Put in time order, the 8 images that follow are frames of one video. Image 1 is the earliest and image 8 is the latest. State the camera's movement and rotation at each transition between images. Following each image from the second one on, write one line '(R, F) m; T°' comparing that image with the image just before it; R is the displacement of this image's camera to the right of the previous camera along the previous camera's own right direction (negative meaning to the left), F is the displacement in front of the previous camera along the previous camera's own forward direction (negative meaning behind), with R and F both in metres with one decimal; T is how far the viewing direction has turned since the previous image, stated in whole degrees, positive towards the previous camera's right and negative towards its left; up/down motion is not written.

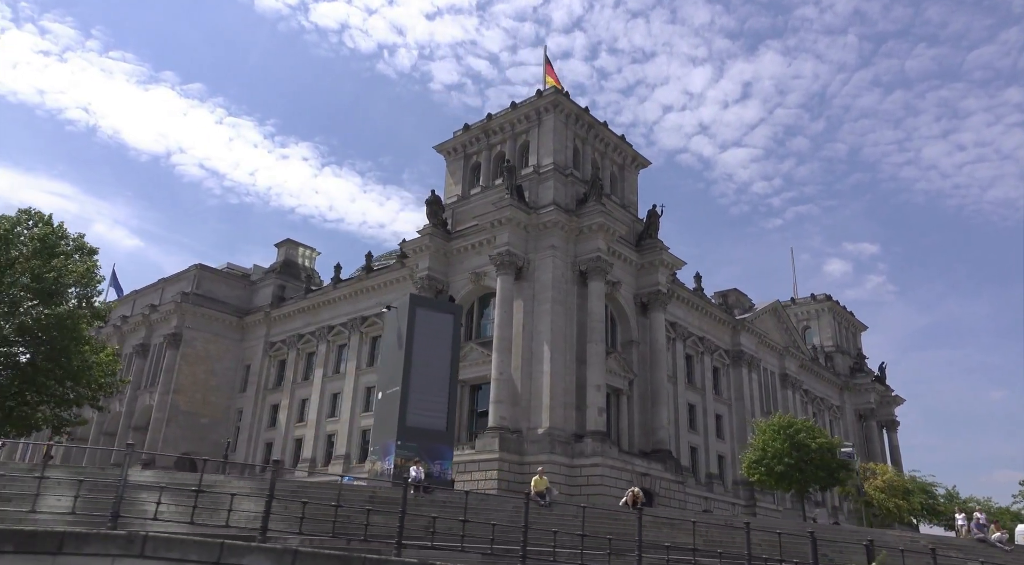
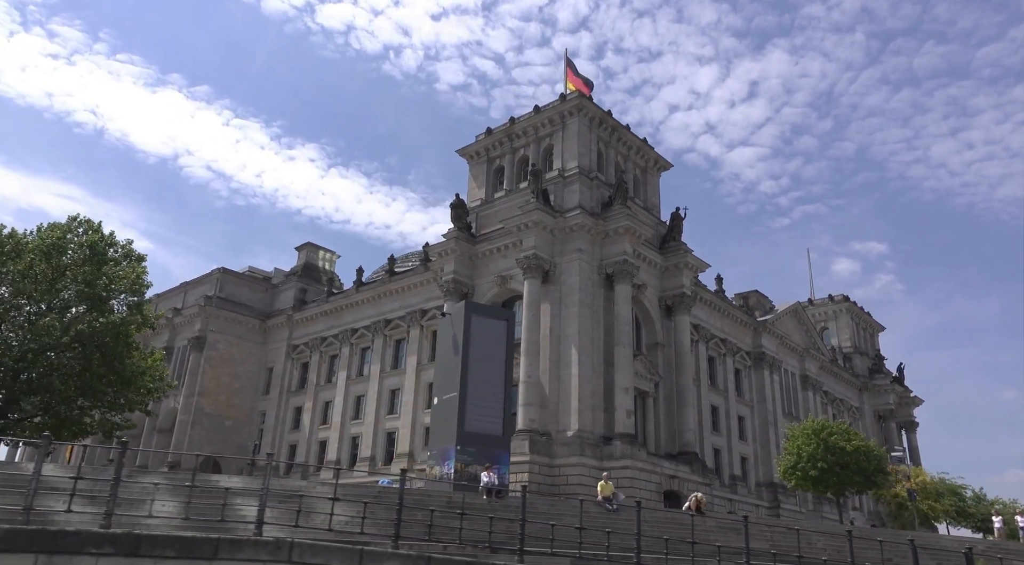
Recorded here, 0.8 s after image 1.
(-1.0, -0.3) m; -1°
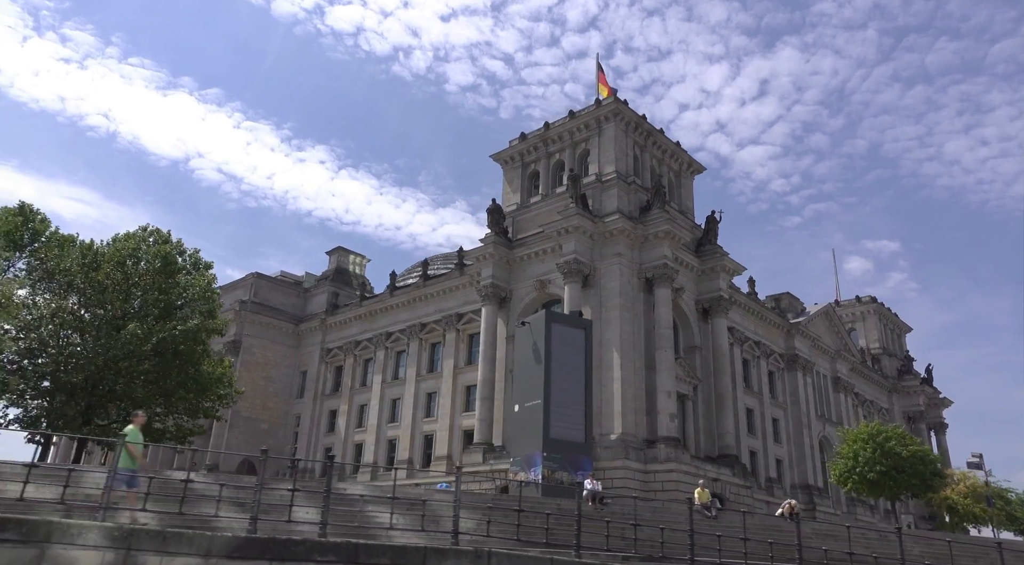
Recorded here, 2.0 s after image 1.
(-1.5, -0.4) m; -1°
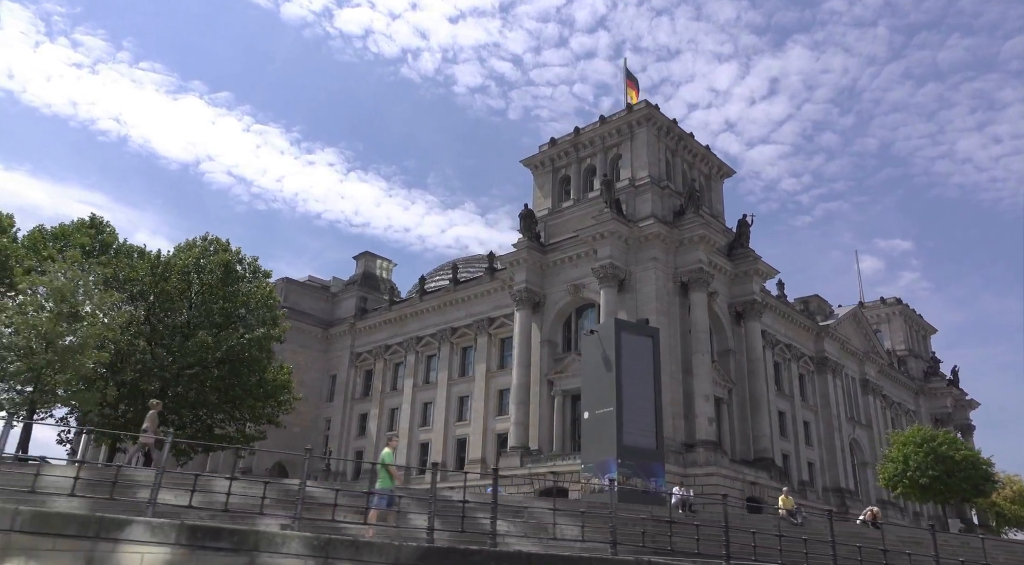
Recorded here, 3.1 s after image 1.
(-1.3, -0.4) m; -1°
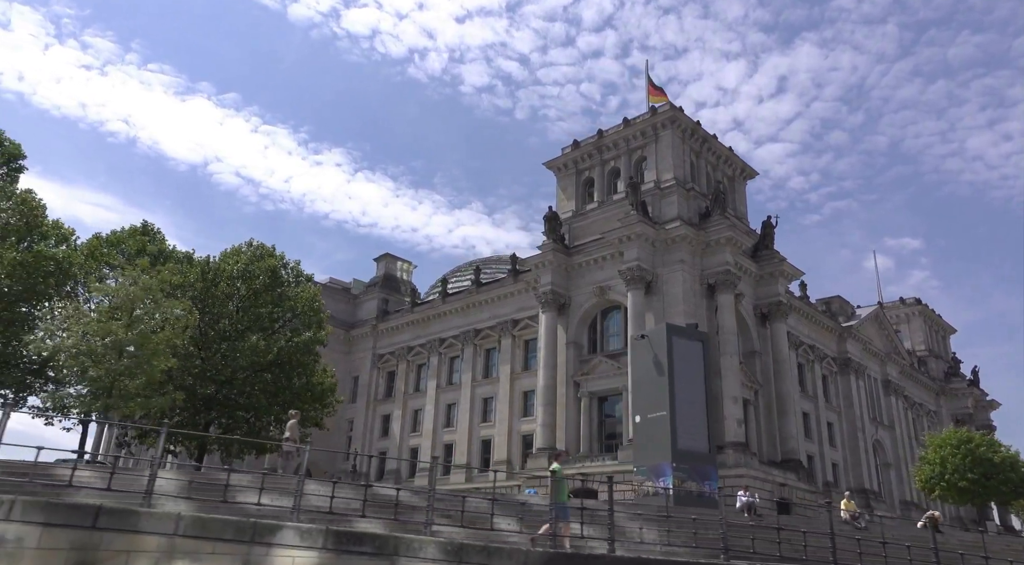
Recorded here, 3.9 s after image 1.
(-1.0, -0.3) m; -1°
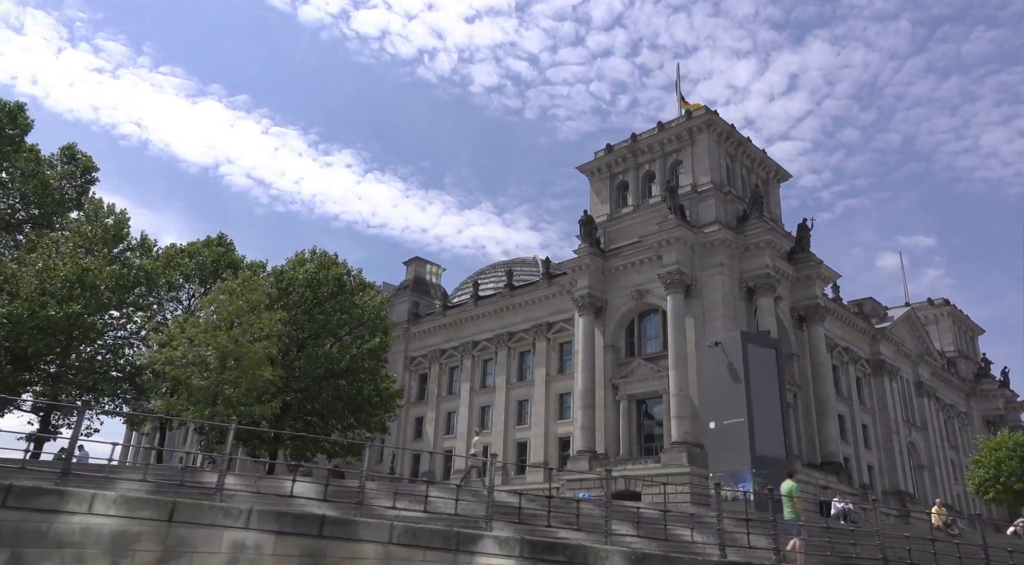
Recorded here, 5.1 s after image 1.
(-1.5, -0.4) m; -1°
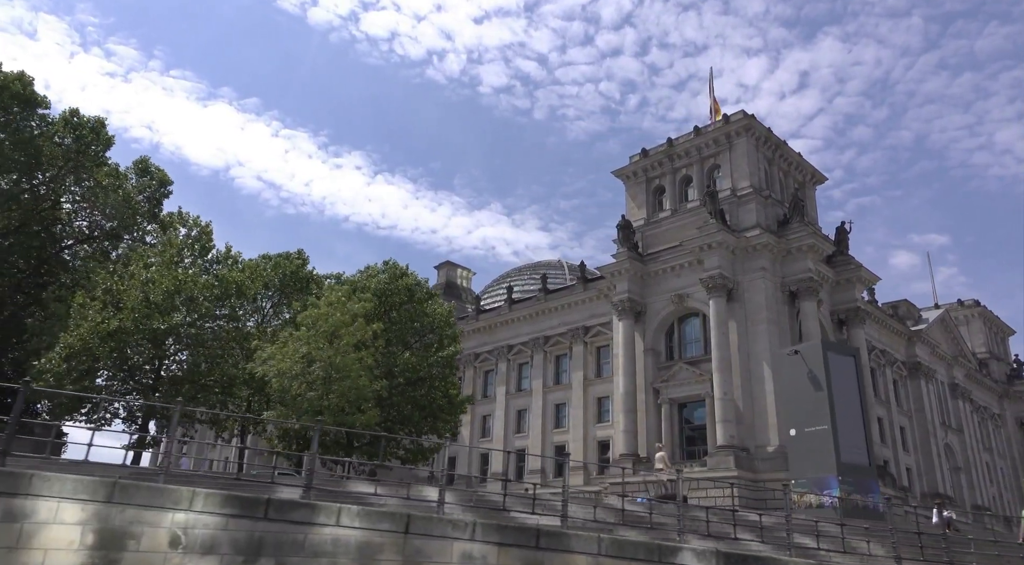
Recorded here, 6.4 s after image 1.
(-1.7, -0.5) m; -1°
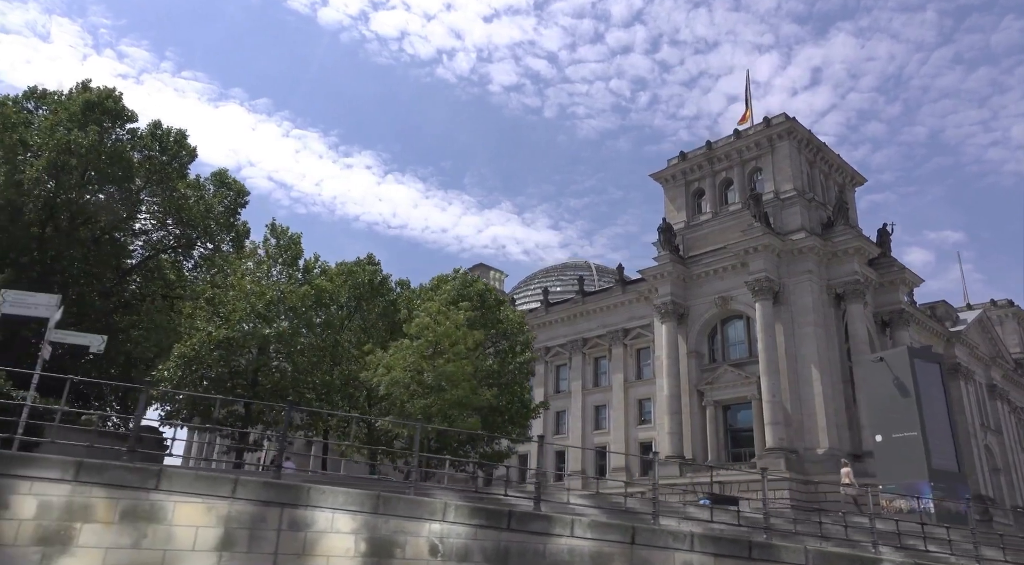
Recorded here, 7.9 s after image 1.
(-1.9, -0.5) m; -1°
